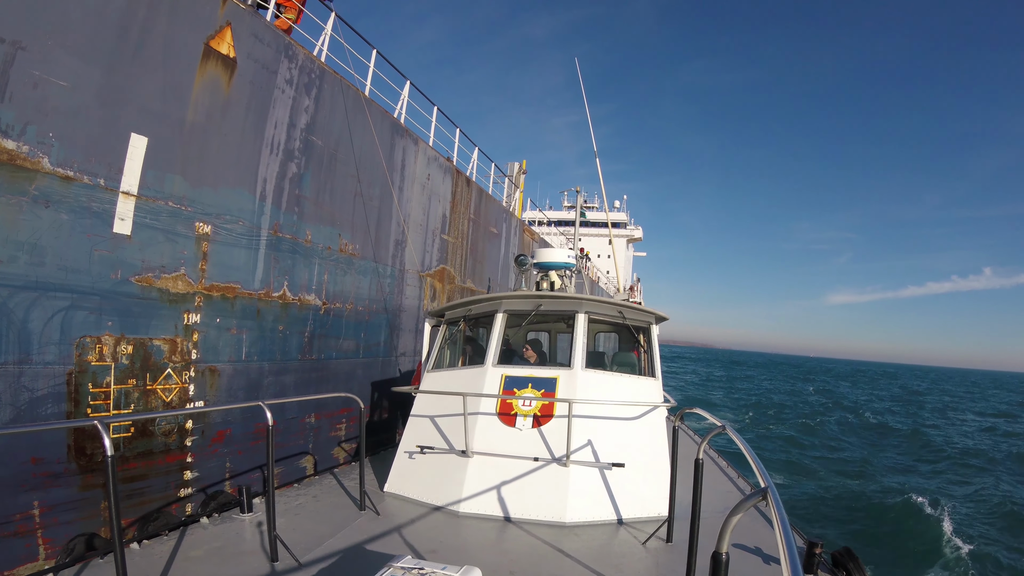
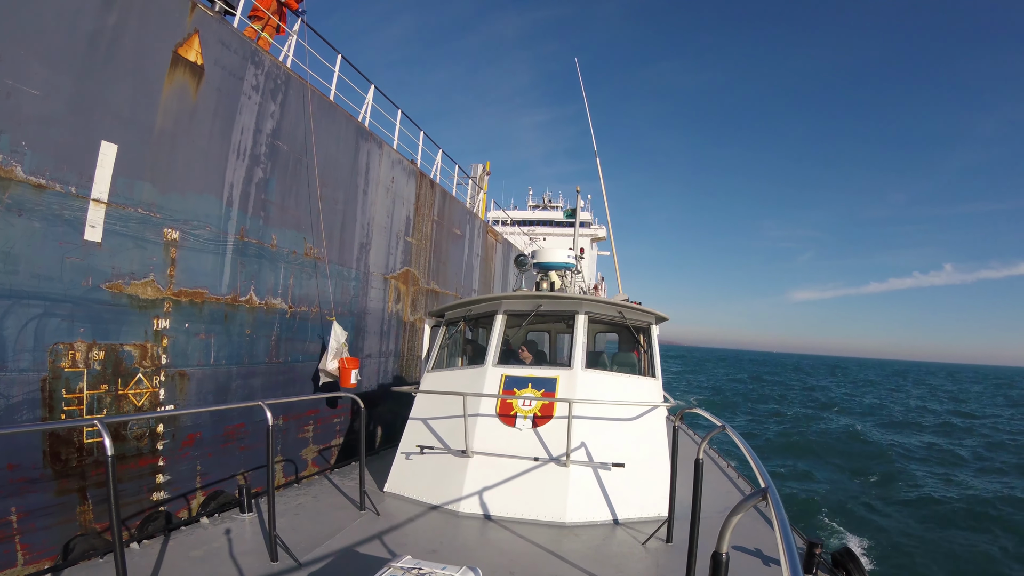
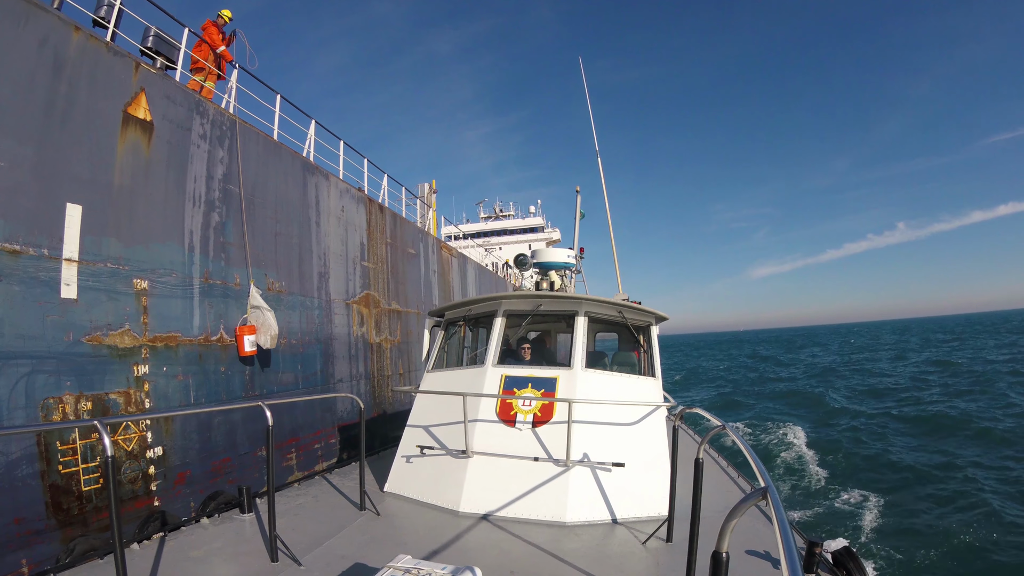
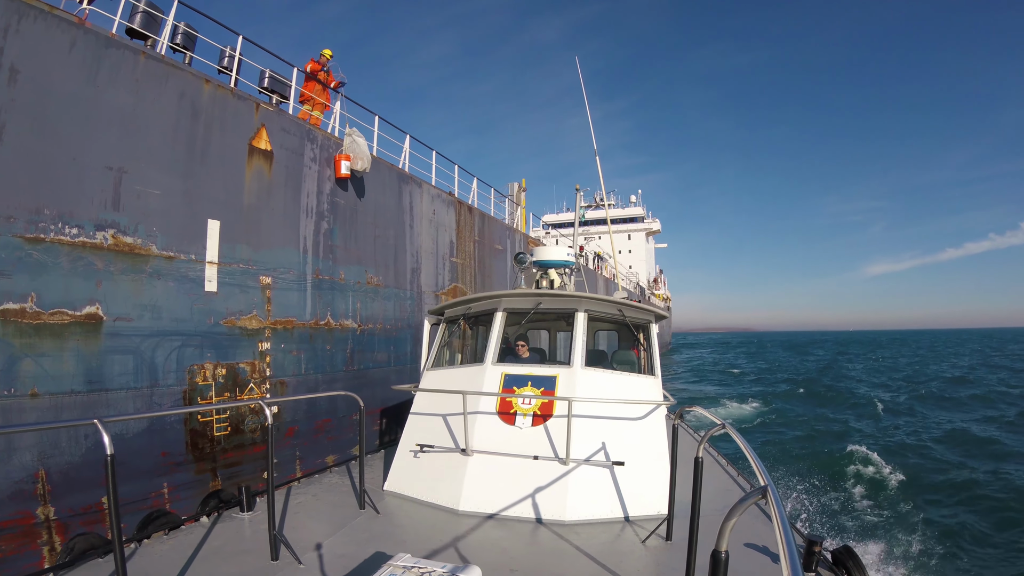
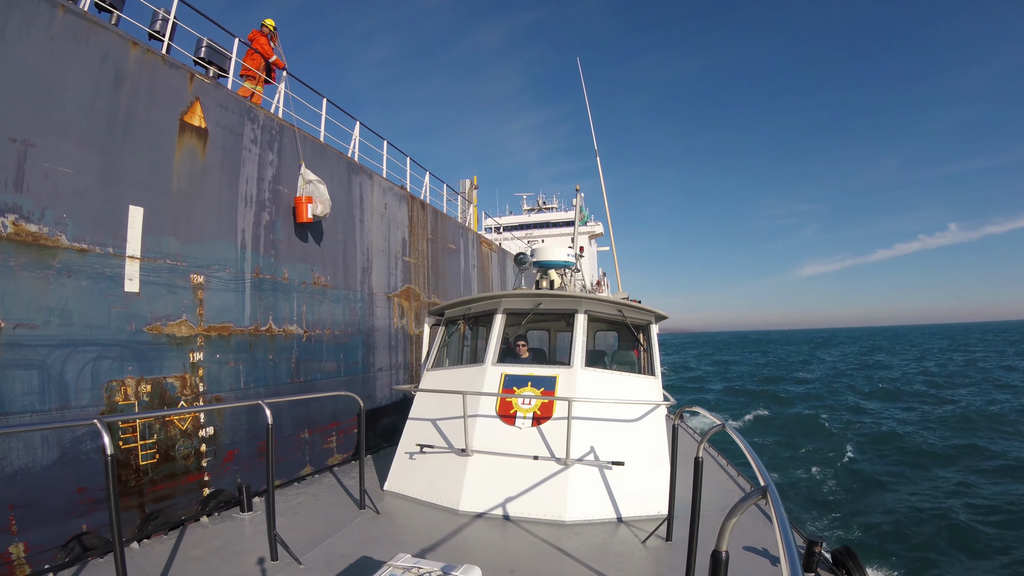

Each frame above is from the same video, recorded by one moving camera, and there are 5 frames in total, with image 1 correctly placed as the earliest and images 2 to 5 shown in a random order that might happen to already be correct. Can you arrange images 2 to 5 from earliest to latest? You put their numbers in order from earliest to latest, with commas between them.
2, 3, 5, 4
